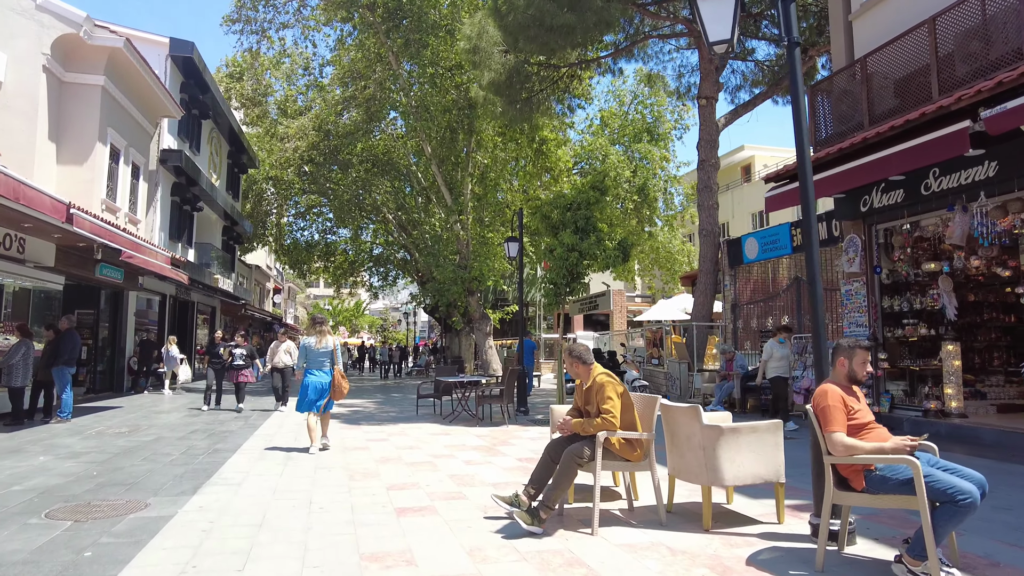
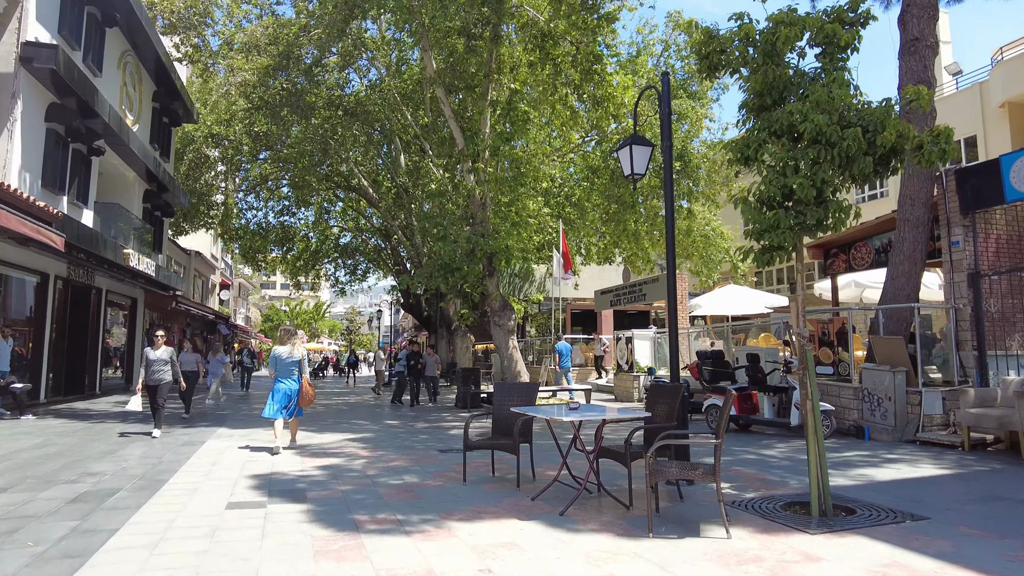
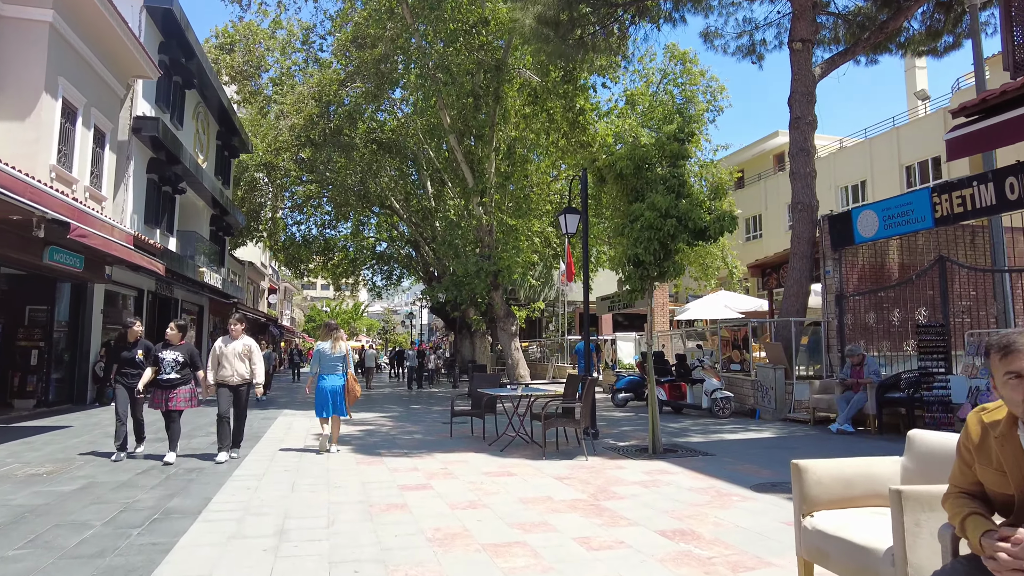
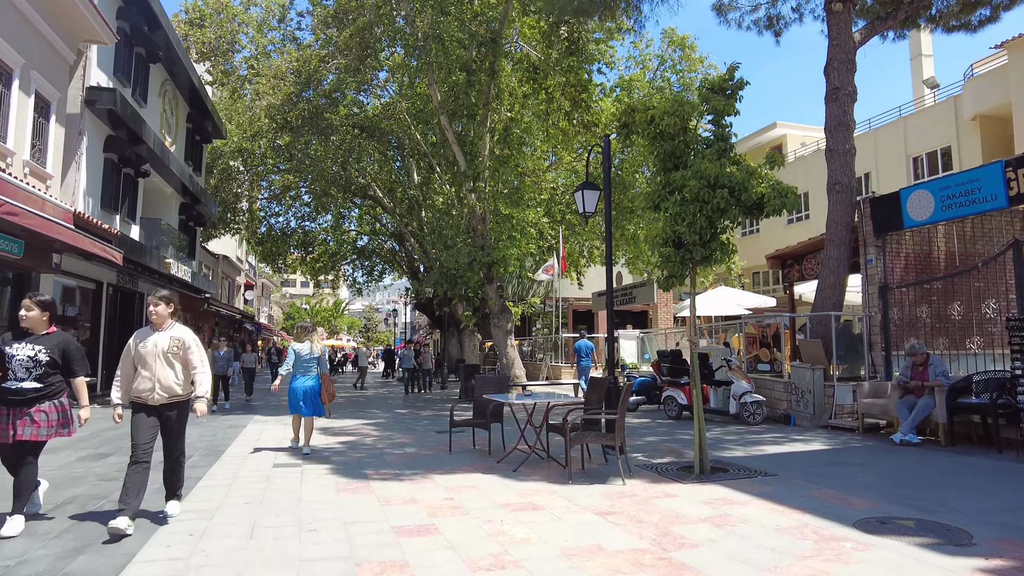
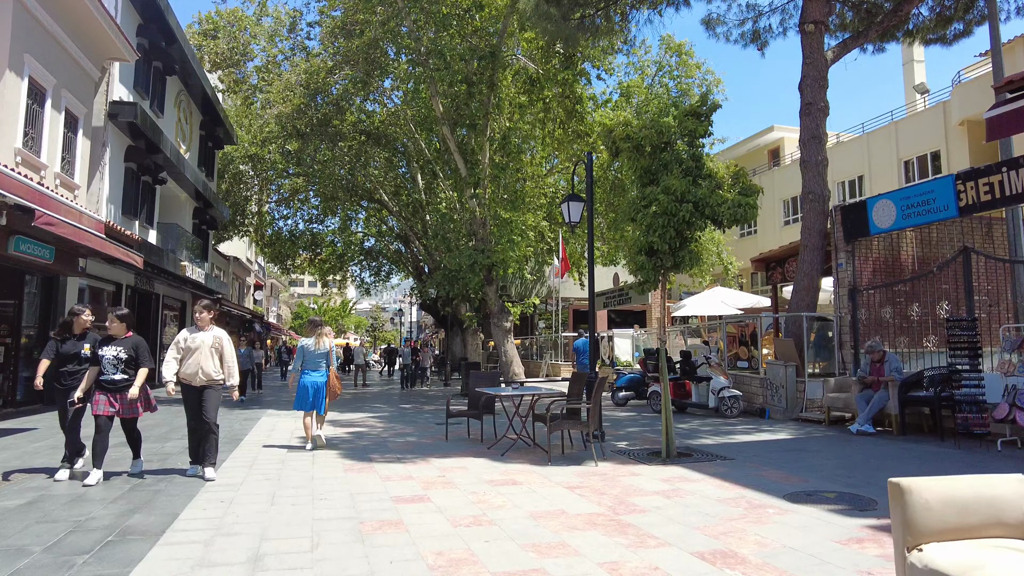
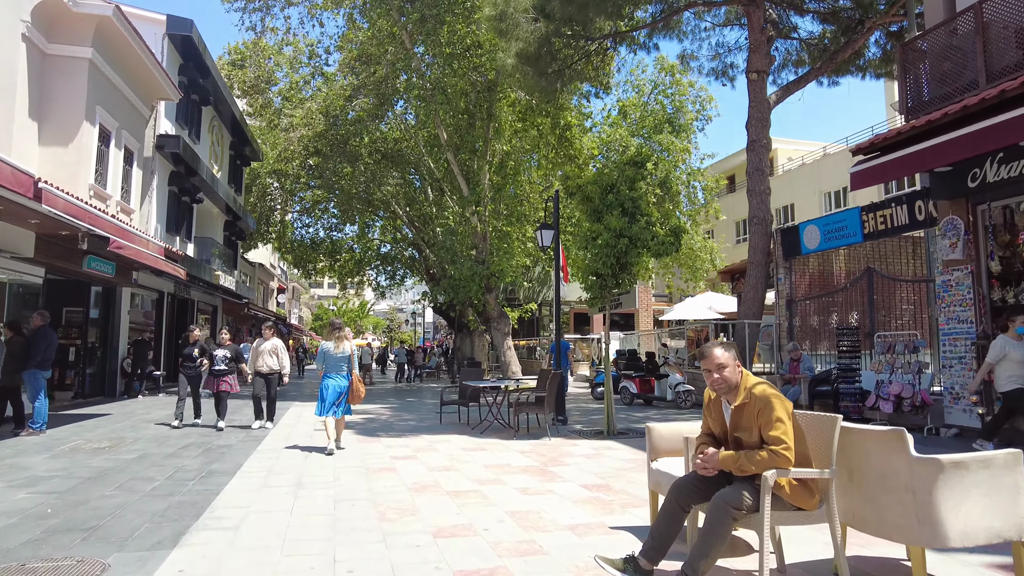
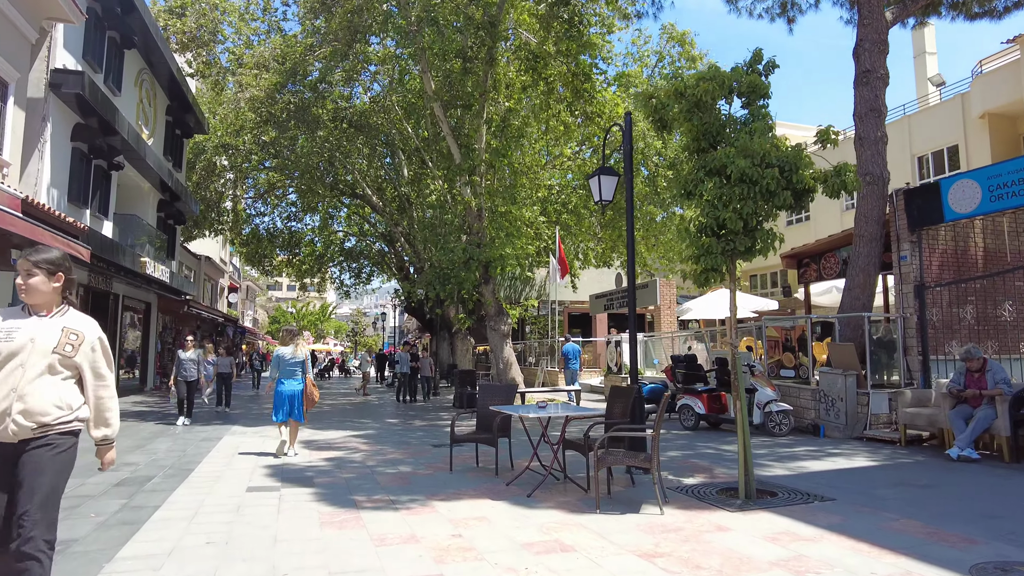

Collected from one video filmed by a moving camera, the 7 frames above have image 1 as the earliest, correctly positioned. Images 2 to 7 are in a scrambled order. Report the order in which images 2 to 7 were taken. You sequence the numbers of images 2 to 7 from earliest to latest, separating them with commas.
6, 3, 5, 4, 7, 2
